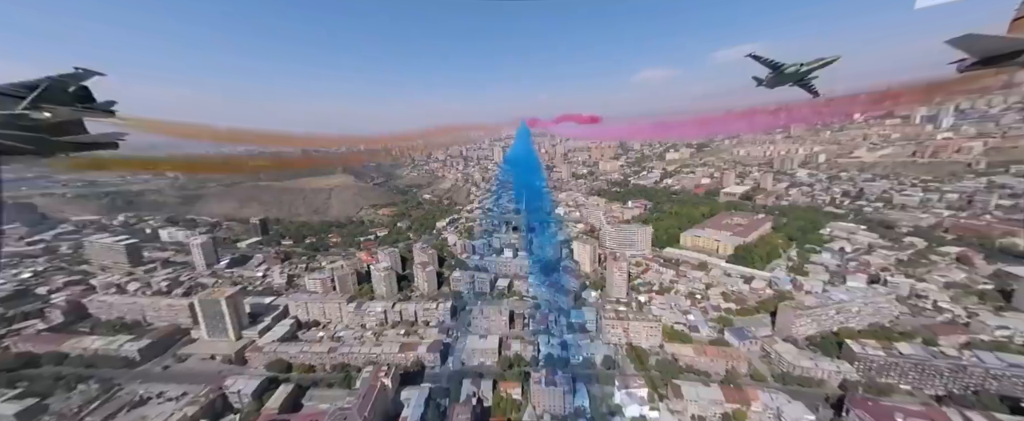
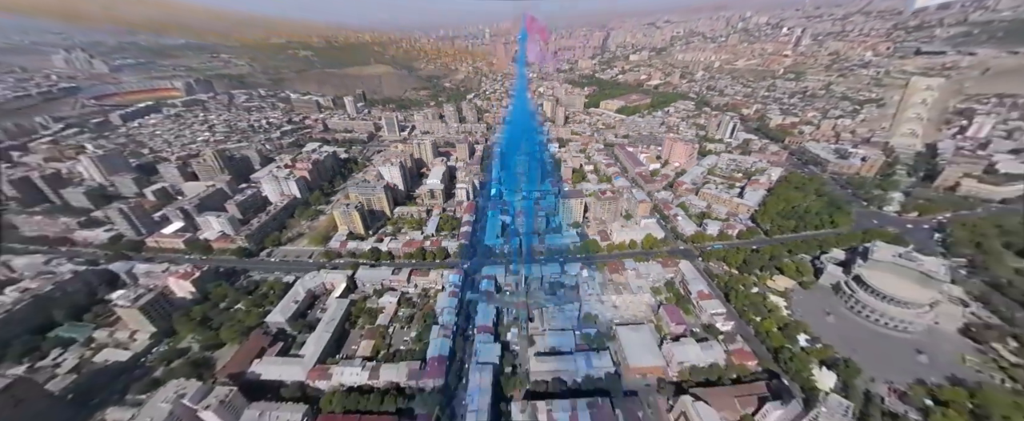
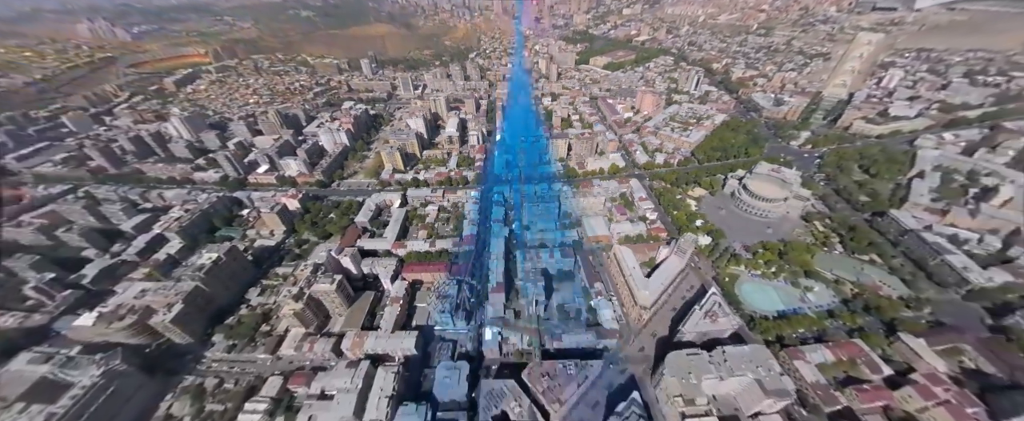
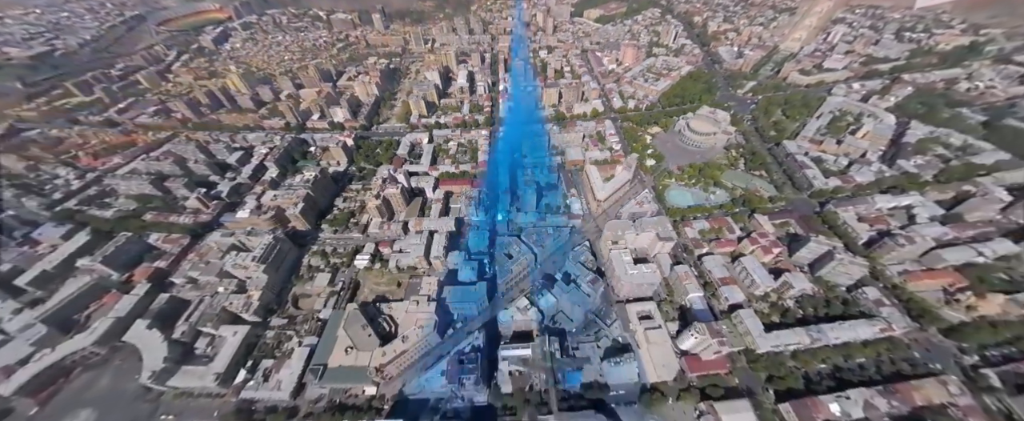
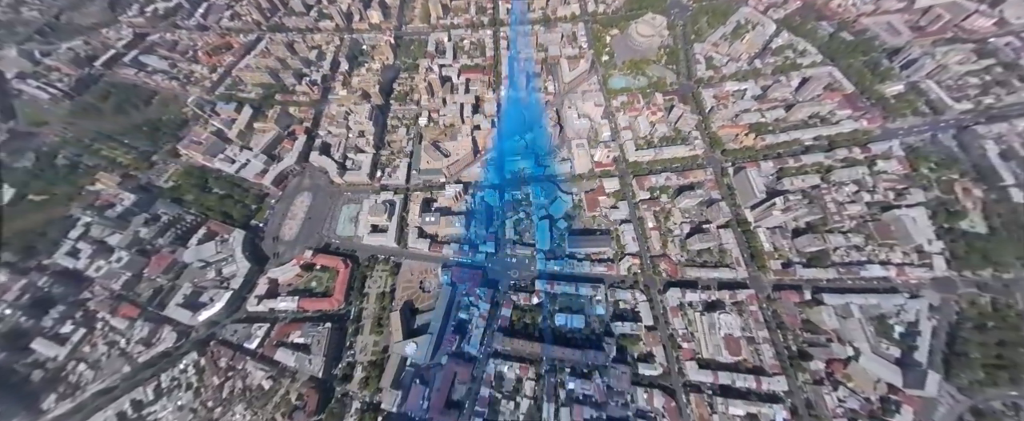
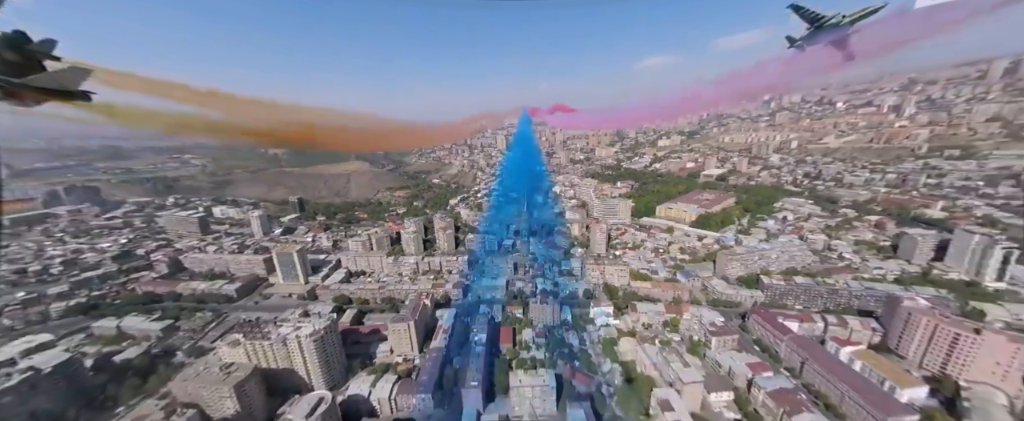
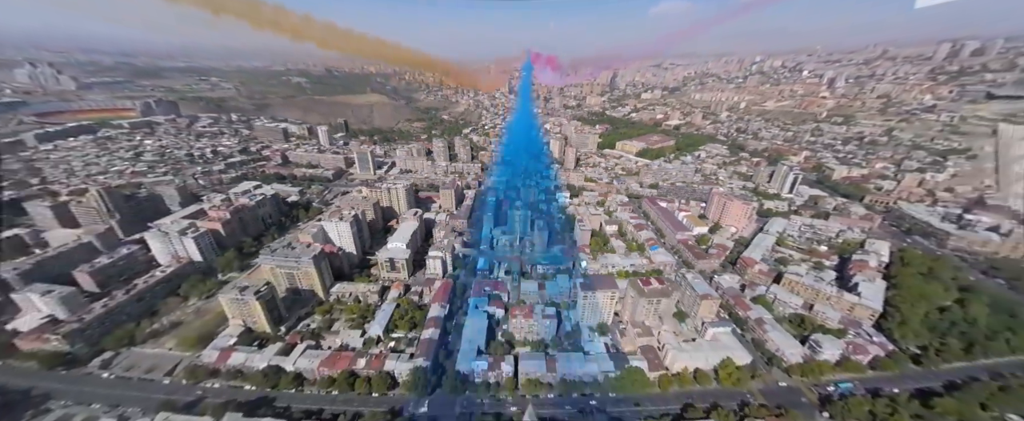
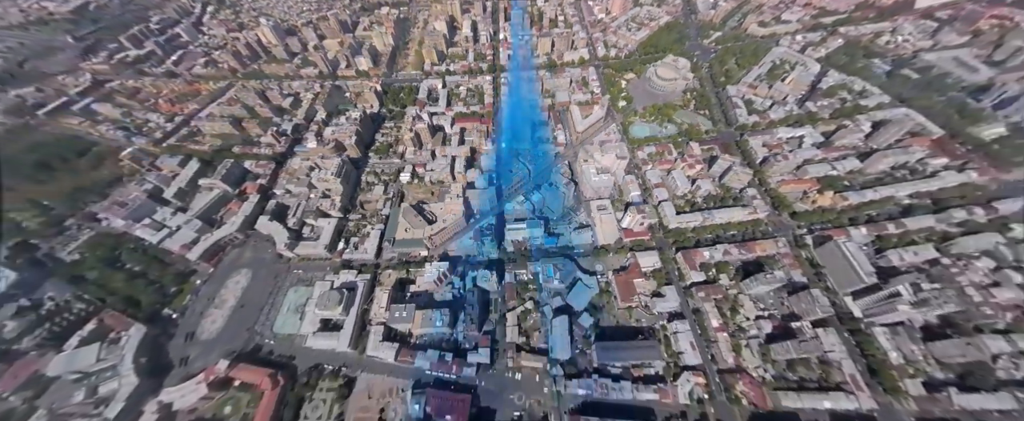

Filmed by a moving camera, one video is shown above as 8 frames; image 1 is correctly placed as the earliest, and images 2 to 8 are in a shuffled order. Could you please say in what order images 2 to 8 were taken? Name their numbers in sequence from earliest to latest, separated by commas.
6, 7, 2, 3, 4, 8, 5
